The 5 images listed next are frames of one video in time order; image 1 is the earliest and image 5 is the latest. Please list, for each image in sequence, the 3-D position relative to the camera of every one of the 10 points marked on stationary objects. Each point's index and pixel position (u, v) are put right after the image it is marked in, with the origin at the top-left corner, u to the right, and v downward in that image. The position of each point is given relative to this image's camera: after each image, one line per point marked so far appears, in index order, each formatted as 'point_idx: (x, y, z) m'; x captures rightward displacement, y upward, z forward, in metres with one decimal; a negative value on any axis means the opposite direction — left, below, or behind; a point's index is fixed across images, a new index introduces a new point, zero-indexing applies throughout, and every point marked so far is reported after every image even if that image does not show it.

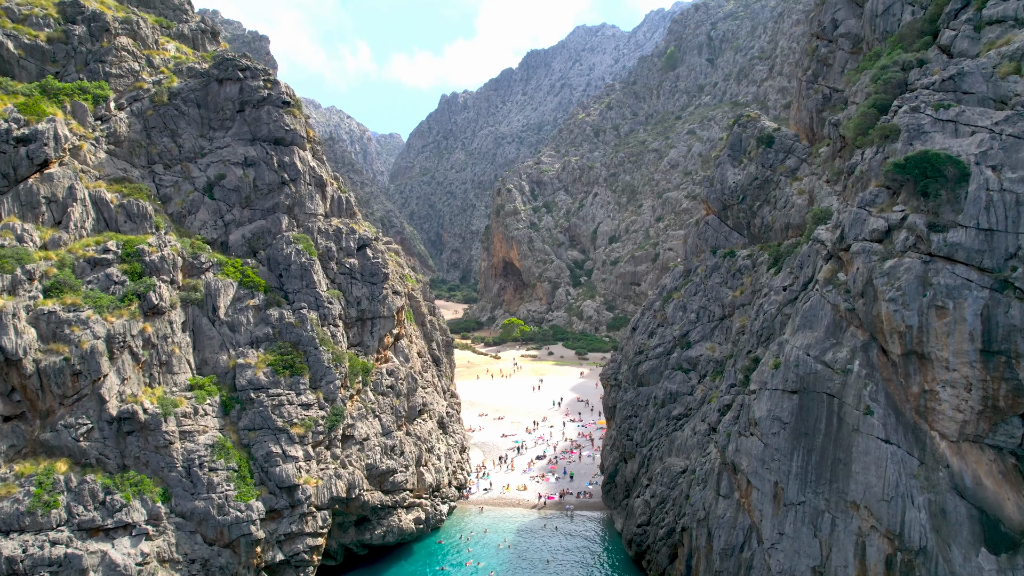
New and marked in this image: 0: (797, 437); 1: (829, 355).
0: (+10.4, -5.5, +19.5) m
1: (+11.3, -2.4, +19.0) m
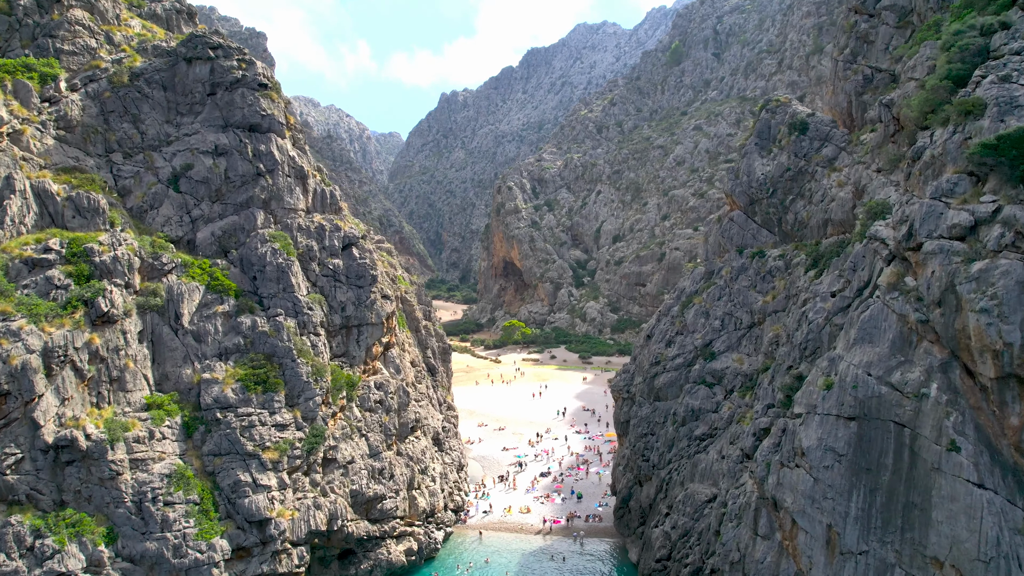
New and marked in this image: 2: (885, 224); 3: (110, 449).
0: (+10.6, -5.7, +16.3) m
1: (+11.4, -2.6, +15.8) m
2: (+12.6, +2.2, +17.9) m
3: (-14.9, -6.0, +19.7) m
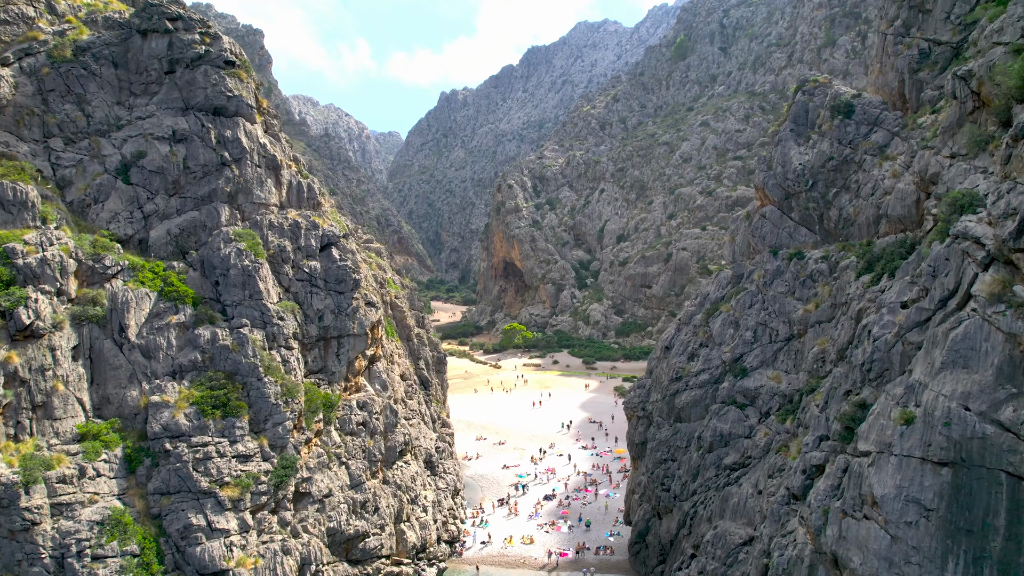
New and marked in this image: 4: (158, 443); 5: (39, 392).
0: (+10.6, -5.9, +12.9) m
1: (+11.5, -2.9, +12.3) m
2: (+12.6, +1.9, +14.5) m
3: (-14.8, -6.2, +16.3) m
4: (-12.7, -5.5, +19.1) m
5: (-15.7, -3.4, +17.7) m
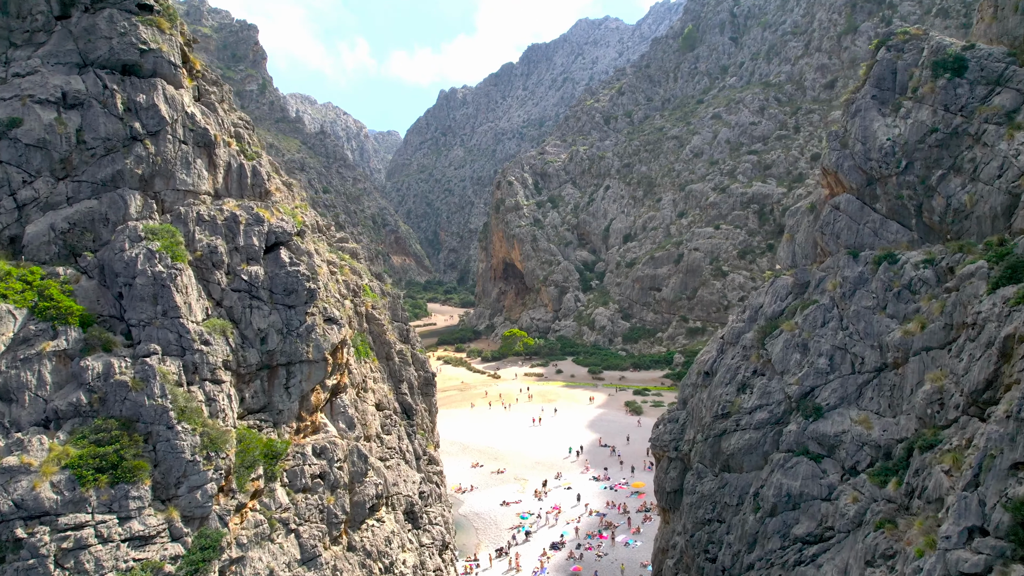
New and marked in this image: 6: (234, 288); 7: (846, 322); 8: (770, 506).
0: (+10.7, -6.4, +7.2) m
1: (+11.5, -3.3, +6.7) m
2: (+12.7, +1.4, +8.8) m
3: (-14.8, -6.7, +10.6) m
4: (-12.6, -6.0, +13.4) m
5: (-15.7, -3.9, +12.1) m
6: (-9.6, 0.0, +18.4) m
7: (+11.5, -1.2, +18.3) m
8: (+8.7, -7.4, +17.9) m
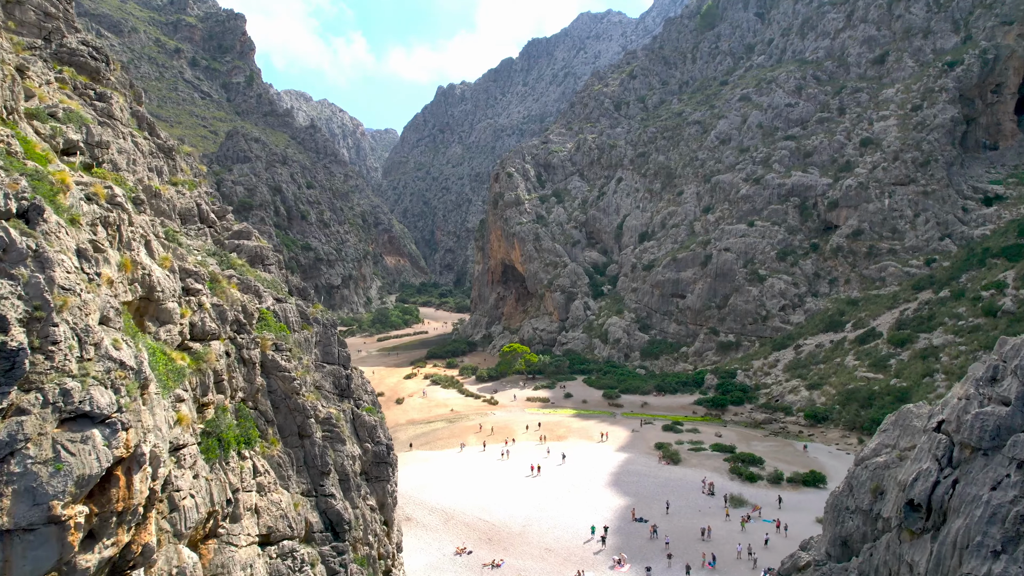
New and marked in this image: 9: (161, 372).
0: (+10.7, -7.3, -4.7) m
1: (+11.6, -4.2, -5.2) m
2: (+12.7, +0.6, -3.1) m
3: (-14.7, -7.5, -1.3) m
4: (-12.6, -6.8, +1.4) m
5: (-15.6, -4.7, +0.1) m
6: (-9.6, -0.8, +6.5) m
7: (+11.6, -2.0, +6.4) m
8: (+8.8, -8.2, +6.0) m
9: (-7.2, -1.6, +11.5) m
